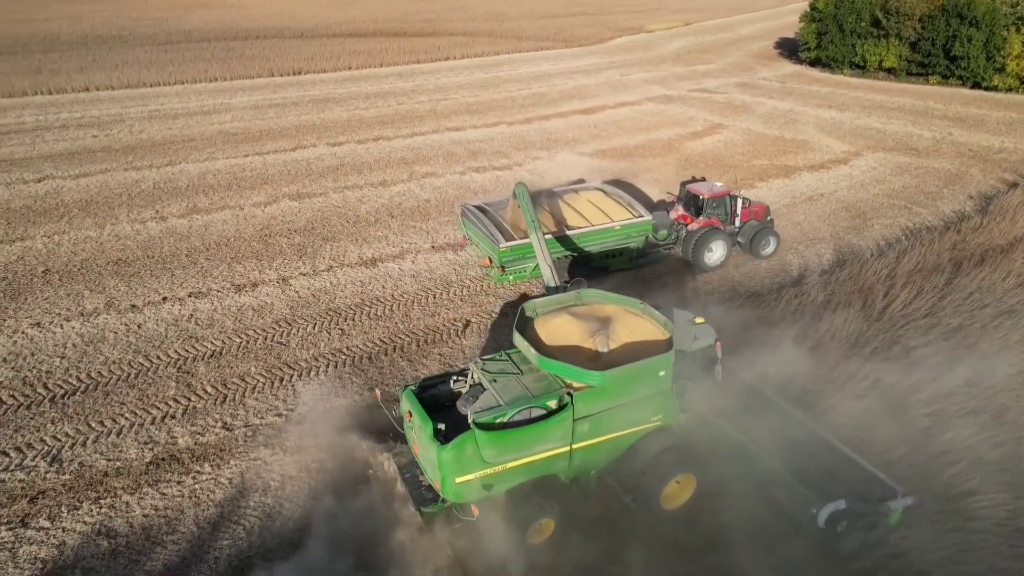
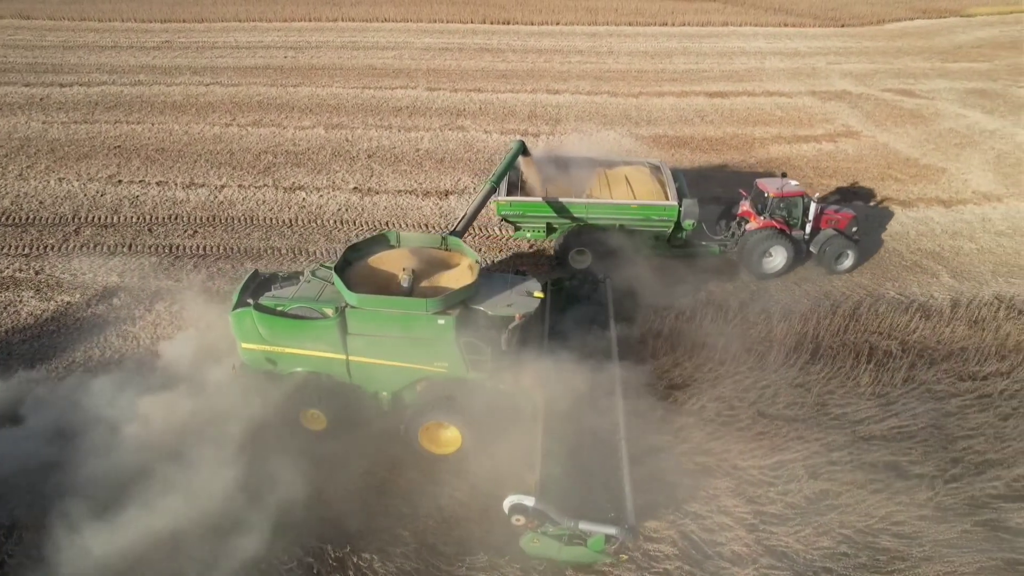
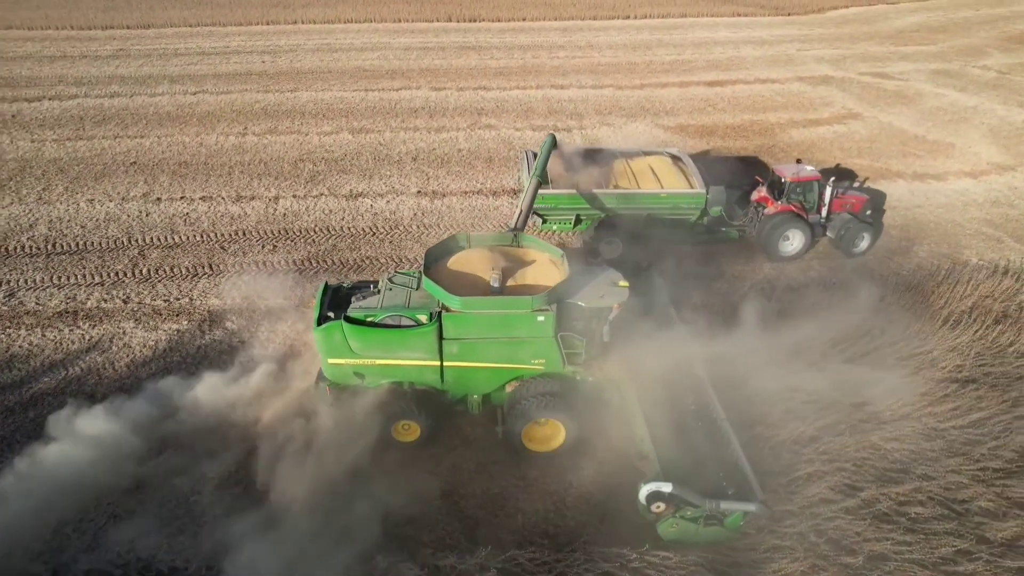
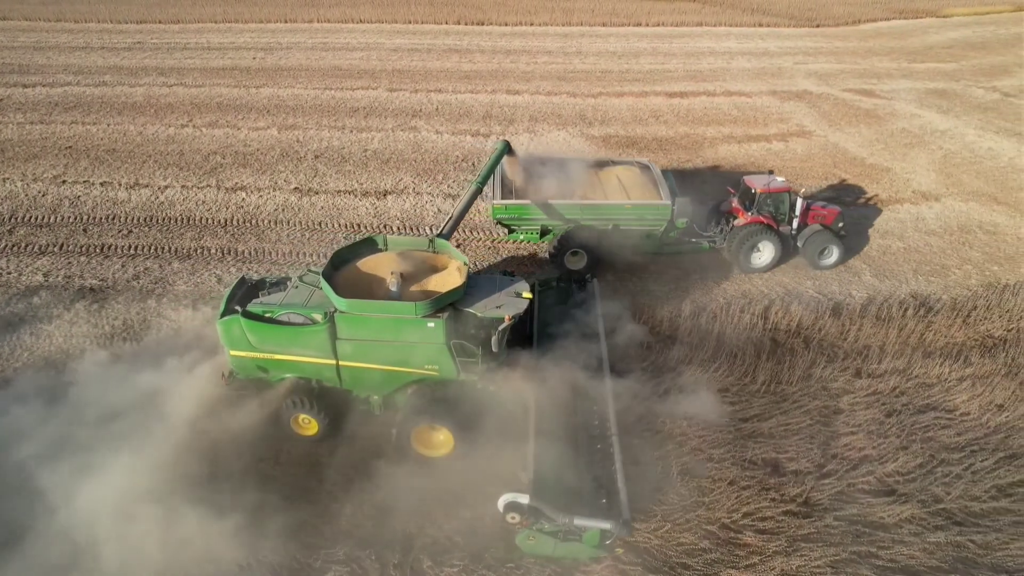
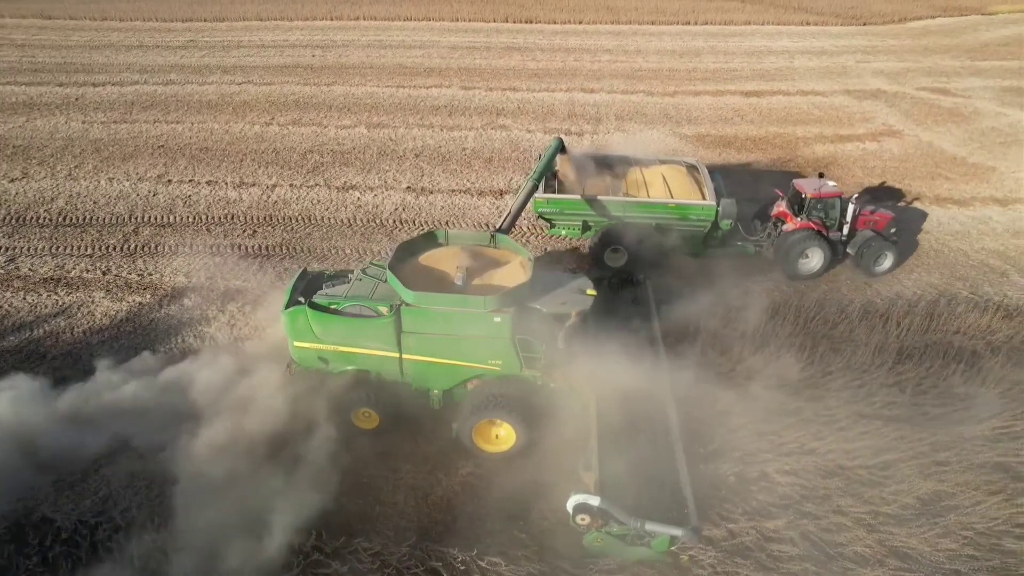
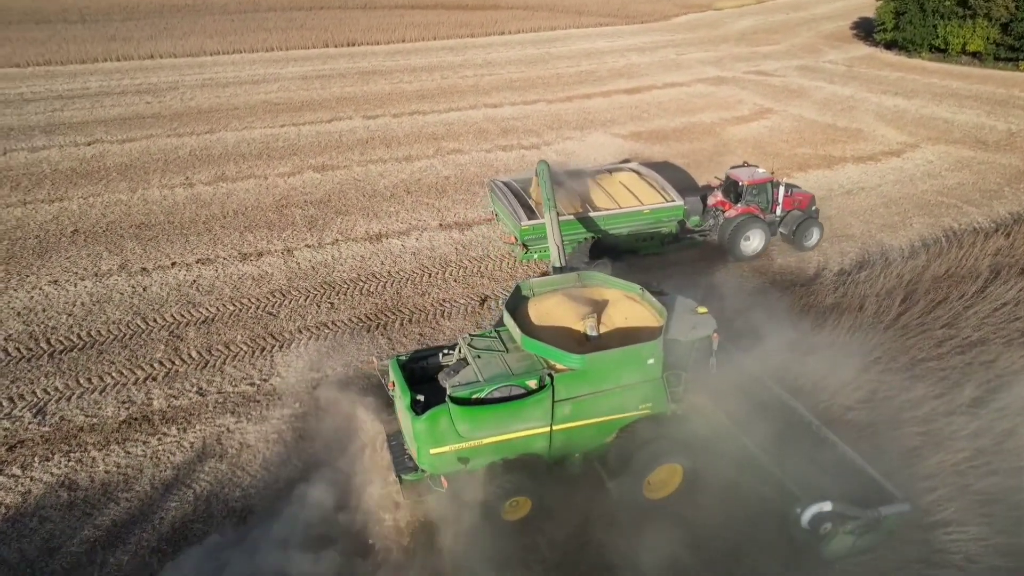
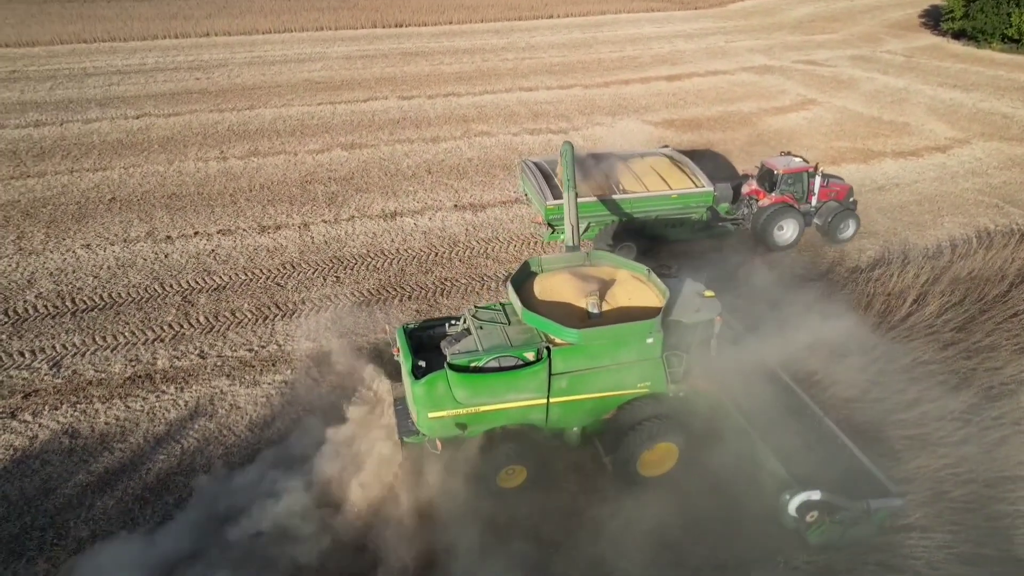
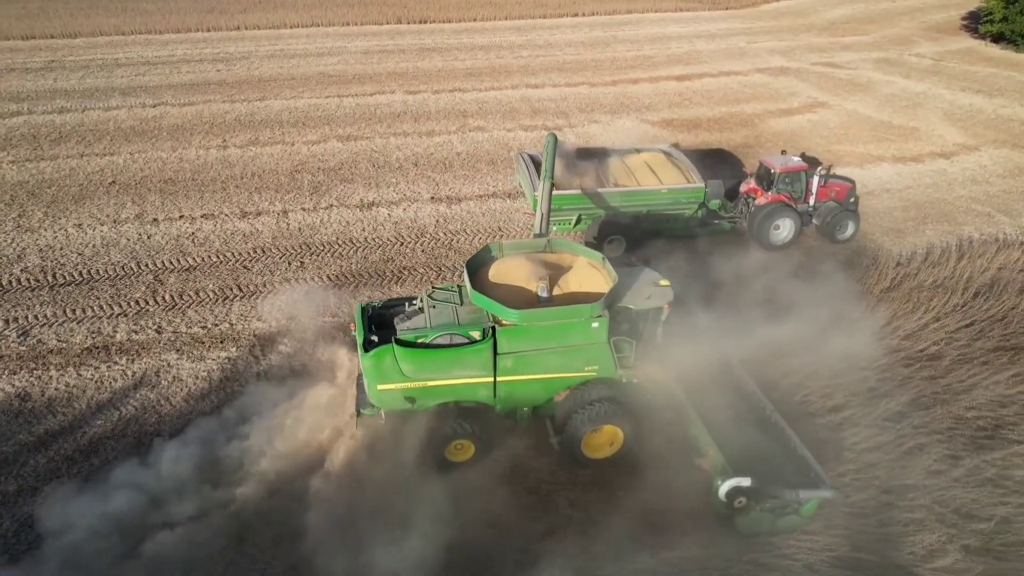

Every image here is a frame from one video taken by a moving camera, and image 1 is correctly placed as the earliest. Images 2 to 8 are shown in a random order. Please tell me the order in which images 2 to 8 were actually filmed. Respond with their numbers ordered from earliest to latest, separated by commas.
6, 7, 8, 3, 5, 2, 4
